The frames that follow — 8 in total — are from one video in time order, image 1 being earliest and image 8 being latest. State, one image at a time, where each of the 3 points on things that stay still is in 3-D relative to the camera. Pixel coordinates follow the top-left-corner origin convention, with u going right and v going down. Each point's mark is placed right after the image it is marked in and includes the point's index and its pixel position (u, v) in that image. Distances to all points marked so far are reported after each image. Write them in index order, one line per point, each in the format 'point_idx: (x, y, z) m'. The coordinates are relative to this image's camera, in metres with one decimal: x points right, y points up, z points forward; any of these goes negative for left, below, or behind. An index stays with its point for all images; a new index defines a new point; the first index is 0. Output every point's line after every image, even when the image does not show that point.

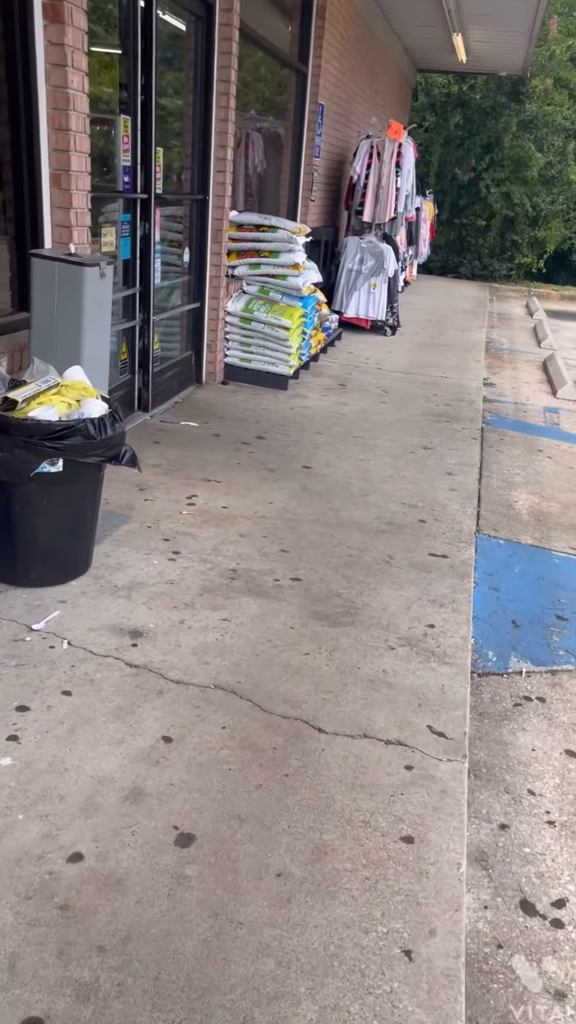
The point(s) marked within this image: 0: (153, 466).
0: (-0.7, +0.3, +4.8) m
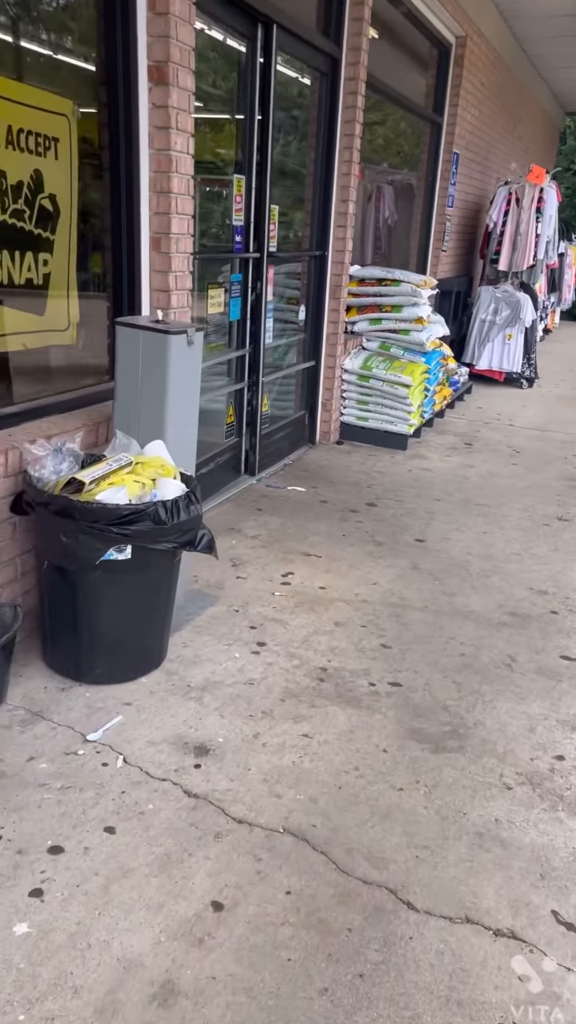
0: (-0.2, -0.1, +4.5) m
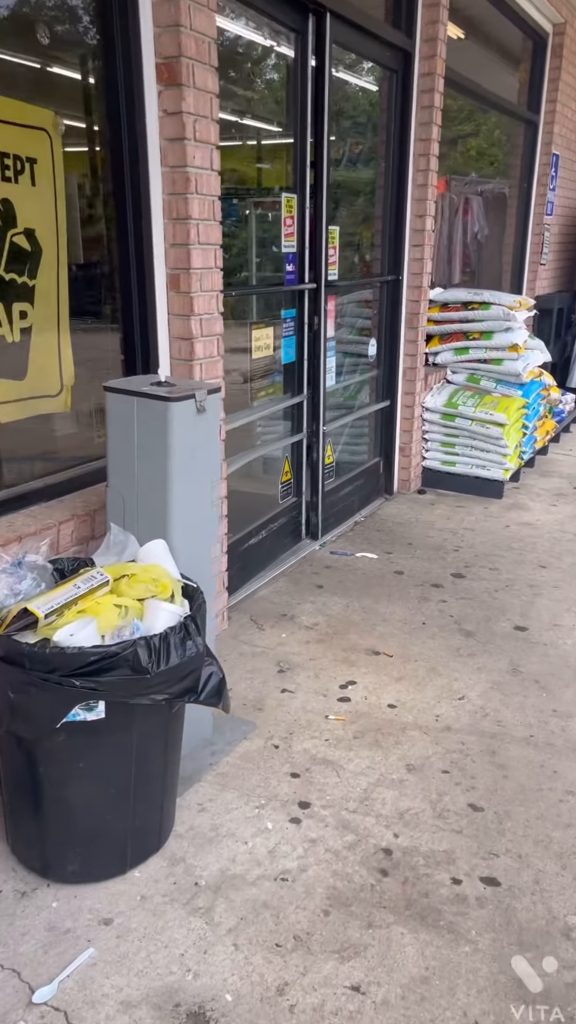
0: (+0.1, -0.5, +3.6) m
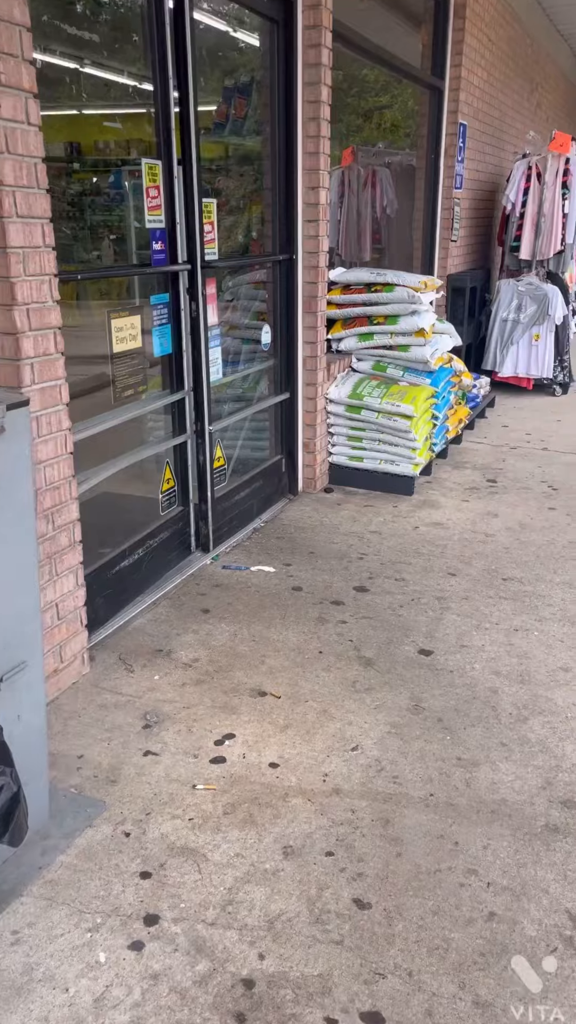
0: (-0.4, -0.5, +3.2) m
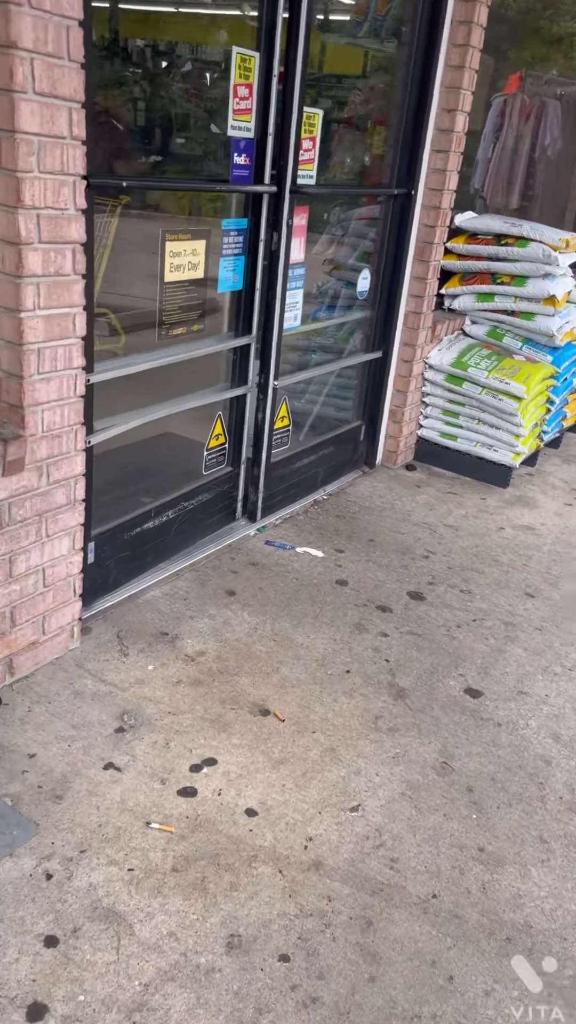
0: (-0.3, -0.4, +2.7) m
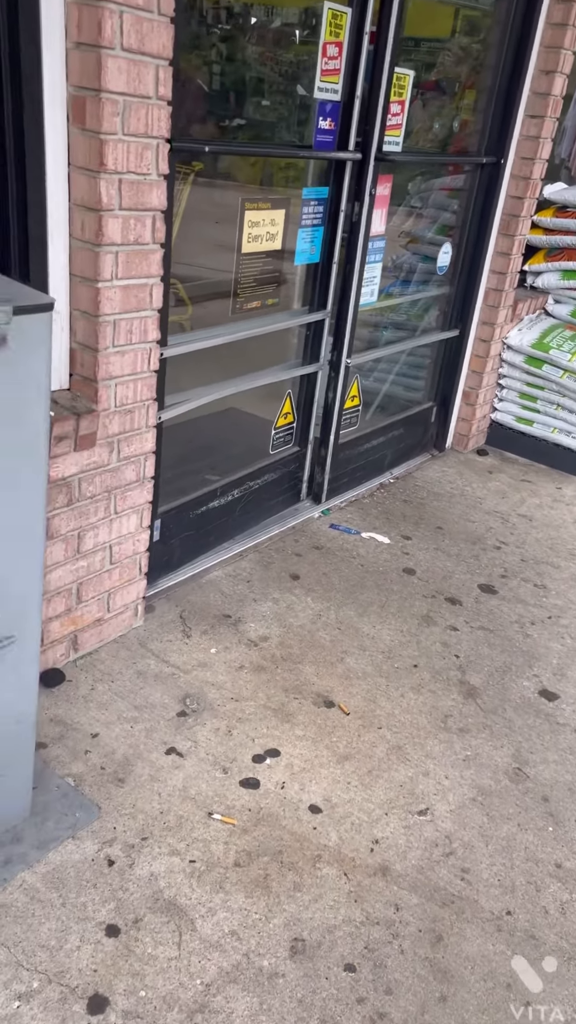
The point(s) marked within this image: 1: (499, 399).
0: (-0.1, -0.4, +2.6) m
1: (+1.1, +0.6, +4.5) m
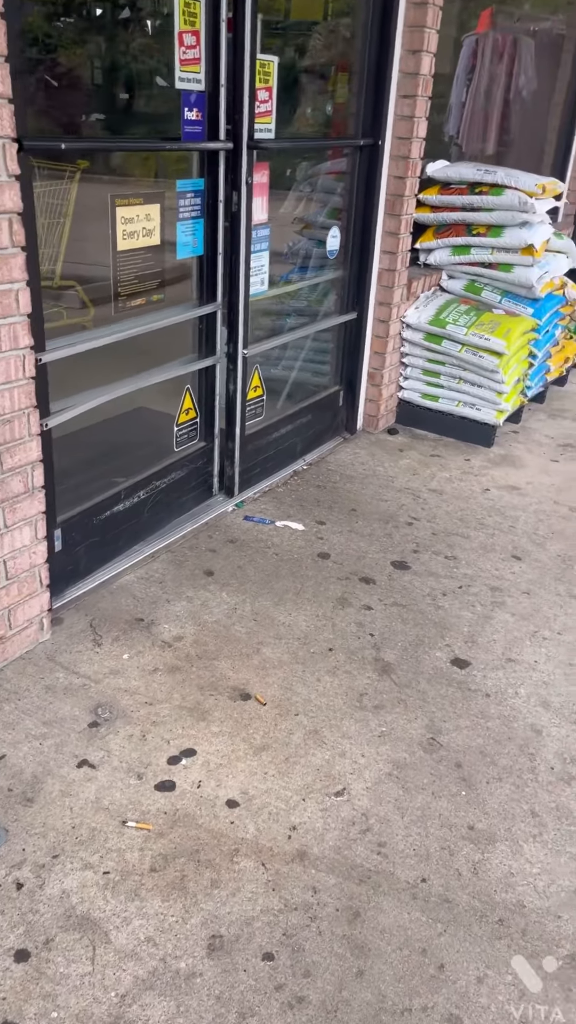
0: (-0.4, -0.4, +2.6) m
1: (+0.6, +0.7, +4.6) m
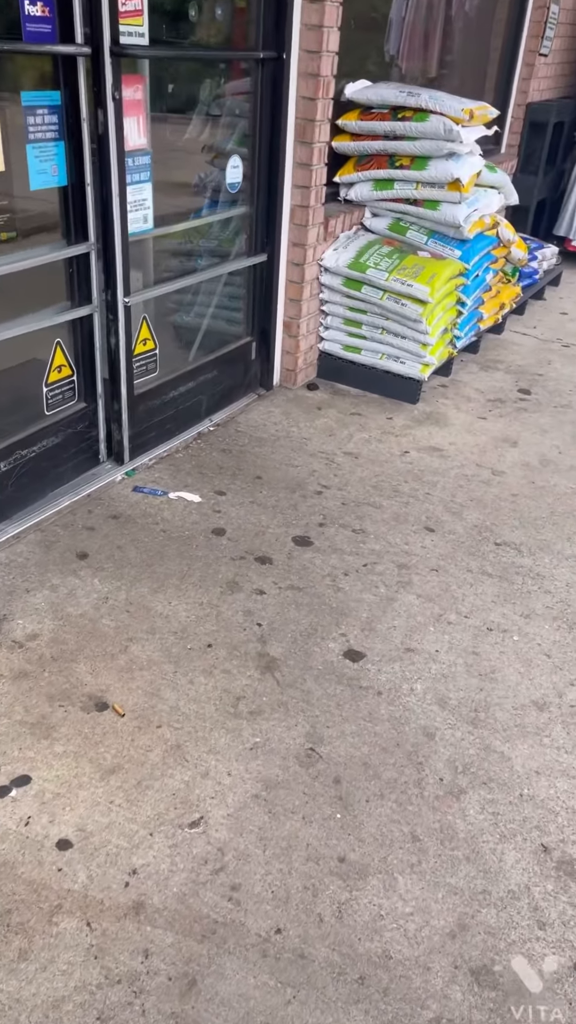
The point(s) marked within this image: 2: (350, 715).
0: (-0.7, -0.3, +2.3) m
1: (+0.2, +0.9, +4.2) m
2: (+0.2, -0.5, +2.2) m
